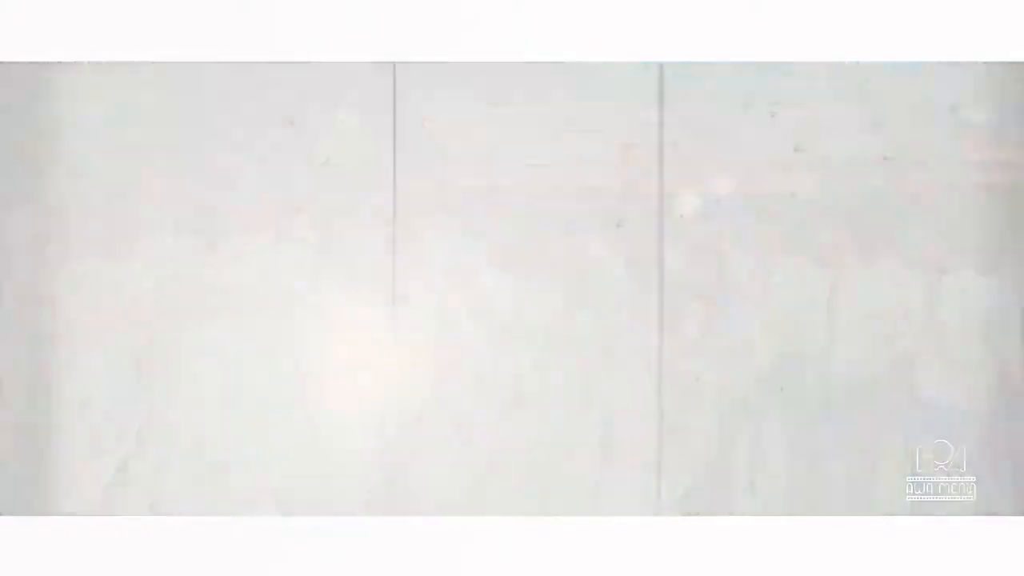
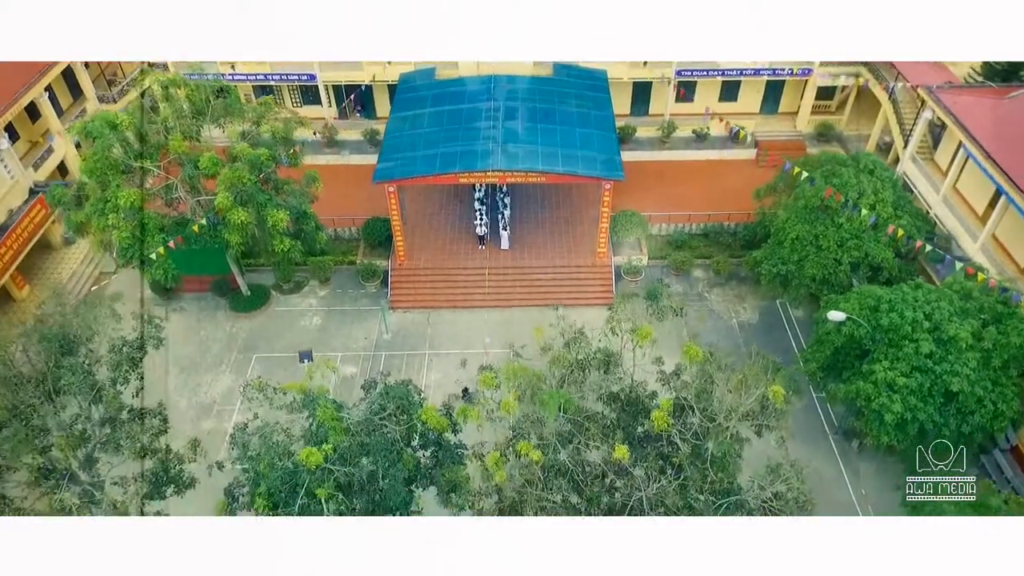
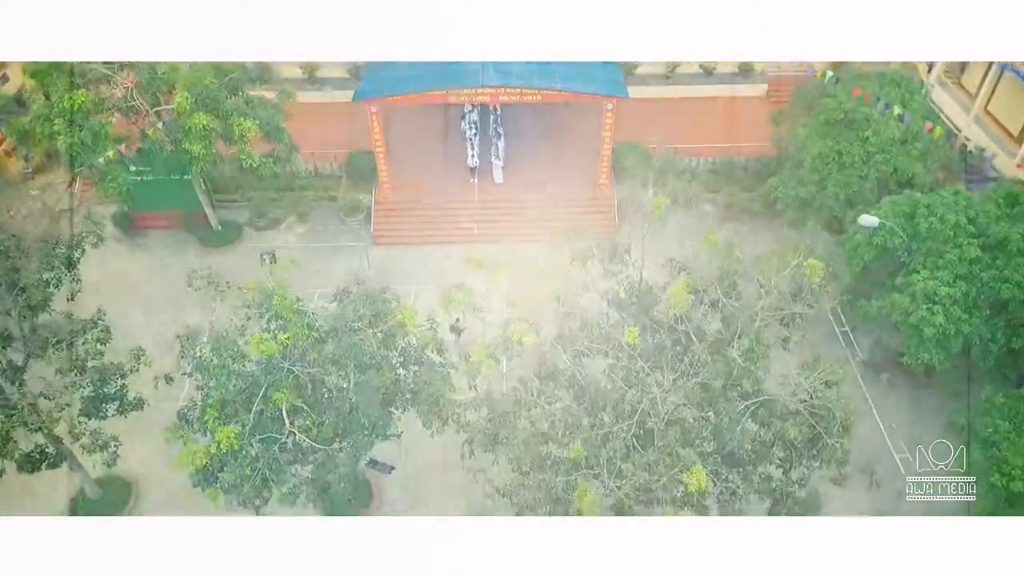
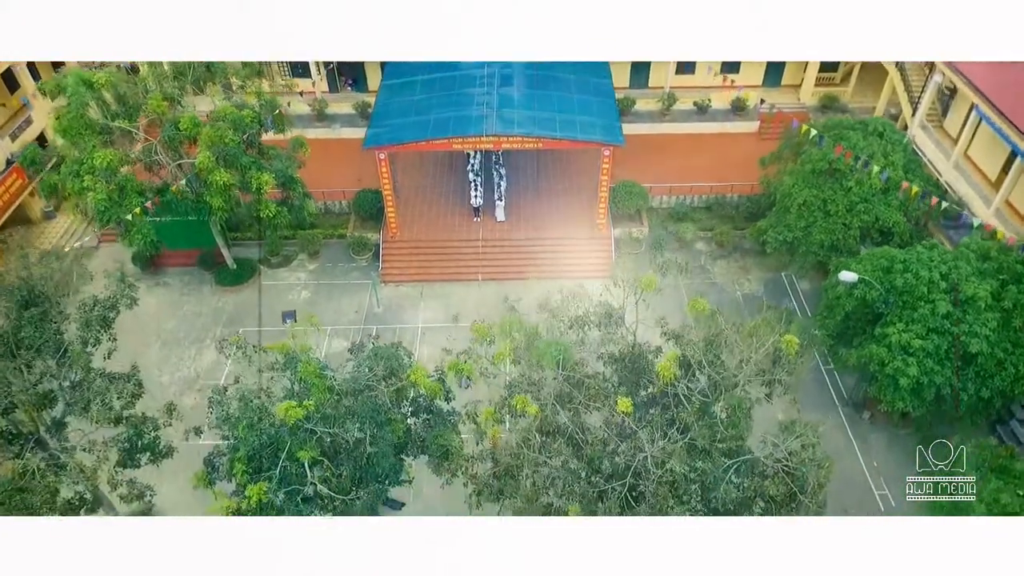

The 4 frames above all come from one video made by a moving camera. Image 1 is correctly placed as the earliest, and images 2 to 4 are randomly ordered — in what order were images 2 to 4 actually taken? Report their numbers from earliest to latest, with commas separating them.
2, 4, 3
